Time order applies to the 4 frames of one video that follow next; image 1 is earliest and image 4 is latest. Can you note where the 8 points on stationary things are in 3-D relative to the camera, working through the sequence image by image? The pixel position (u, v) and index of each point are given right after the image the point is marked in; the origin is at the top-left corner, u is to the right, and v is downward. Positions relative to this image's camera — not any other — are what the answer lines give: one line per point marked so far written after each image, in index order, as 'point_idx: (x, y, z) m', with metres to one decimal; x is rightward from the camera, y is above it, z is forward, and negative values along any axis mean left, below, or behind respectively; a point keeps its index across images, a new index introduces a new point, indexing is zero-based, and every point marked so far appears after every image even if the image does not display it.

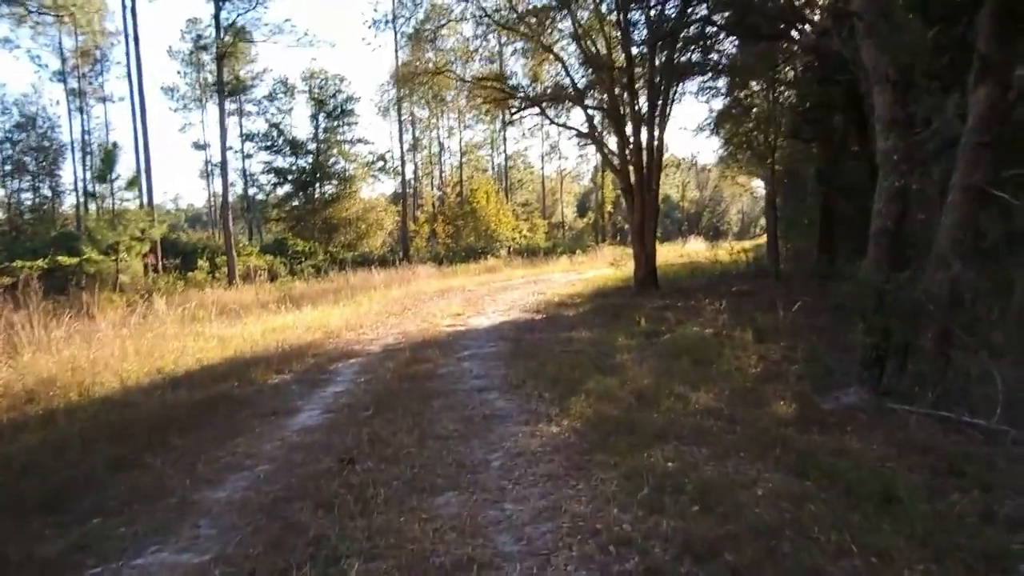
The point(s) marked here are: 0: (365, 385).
0: (-1.5, -1.0, +7.7) m
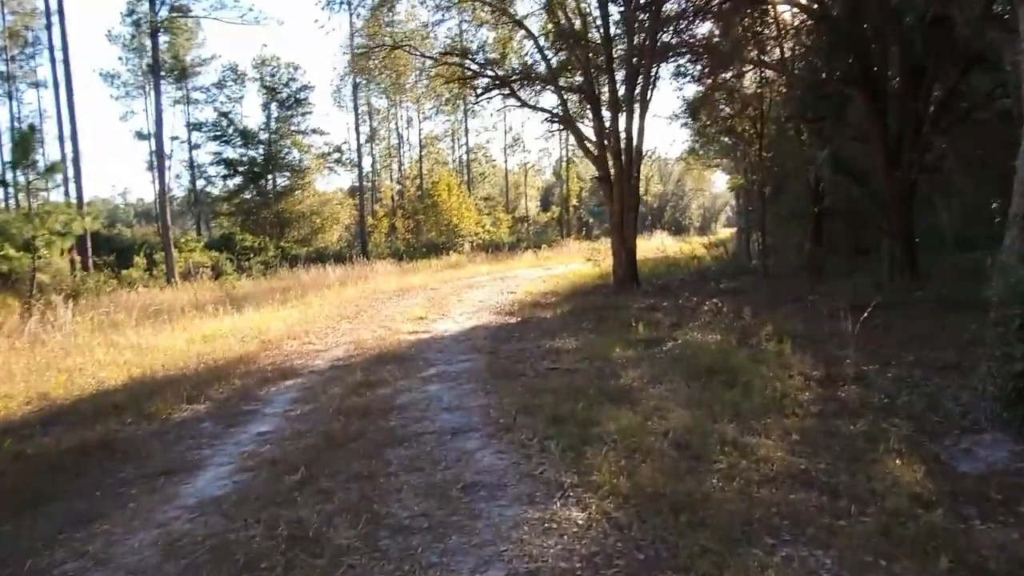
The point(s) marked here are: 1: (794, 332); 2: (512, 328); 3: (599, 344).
0: (-1.7, -1.0, +5.8) m
1: (+3.5, -0.6, +9.3) m
2: (0.0, -0.6, +11.2) m
3: (+1.1, -0.7, +9.3) m
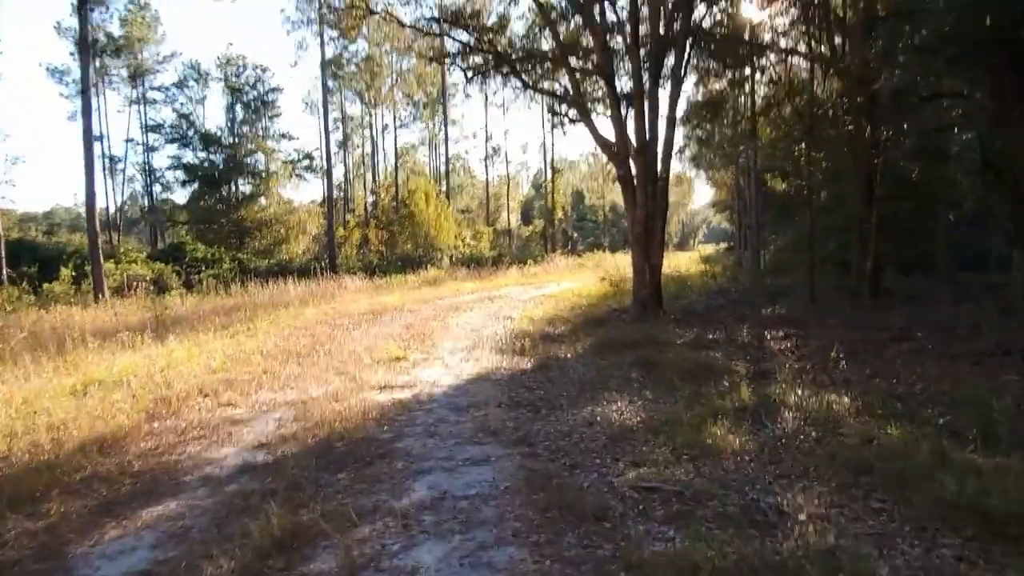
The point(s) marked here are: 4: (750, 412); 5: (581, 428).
0: (-1.3, -1.3, +2.2) m
1: (+3.8, -0.9, +6.0) m
2: (+0.2, -1.0, +7.7) m
3: (+1.3, -1.0, +5.8) m
4: (+2.0, -1.0, +6.2) m
5: (+0.5, -1.0, +5.6) m
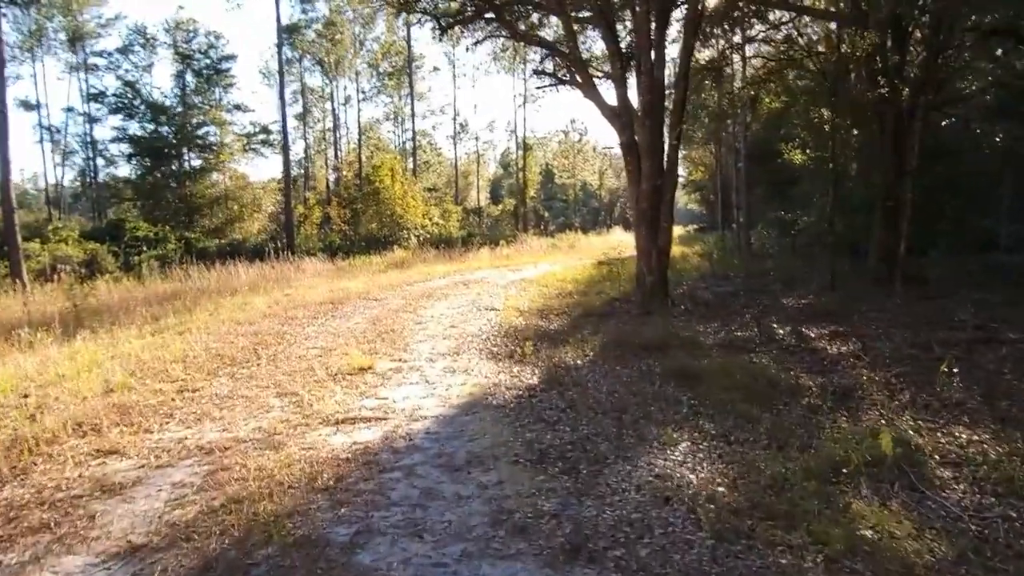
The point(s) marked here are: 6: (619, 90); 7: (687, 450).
0: (-0.9, -1.4, +0.1) m
1: (+3.9, -0.9, +4.0) m
2: (+0.3, -0.9, +5.6) m
3: (+1.5, -1.0, +3.8) m
4: (+2.1, -1.0, +4.2) m
5: (+0.7, -1.0, +3.5) m
6: (+1.8, +3.5, +12.6) m
7: (+1.1, -1.0, +4.7) m
